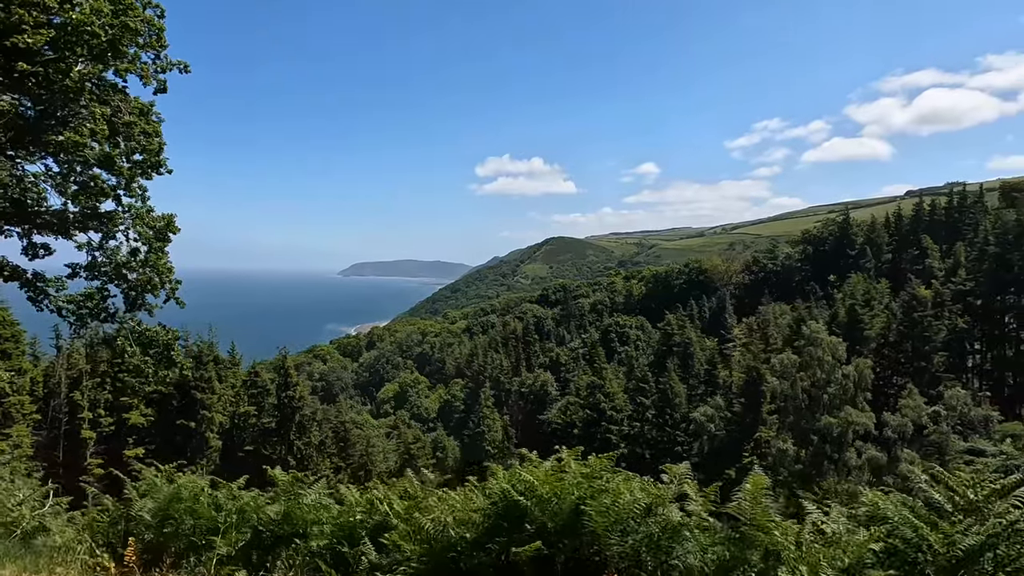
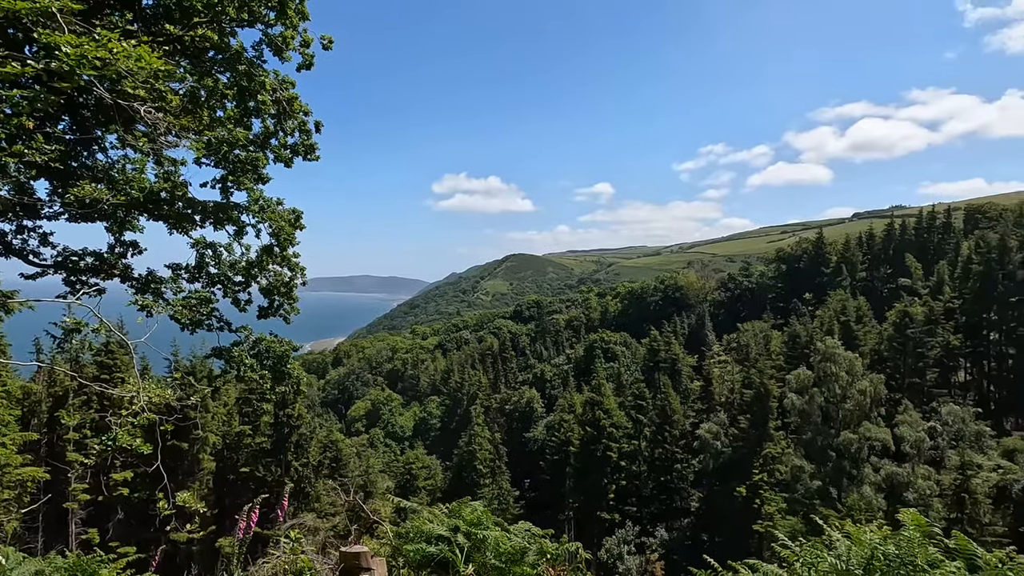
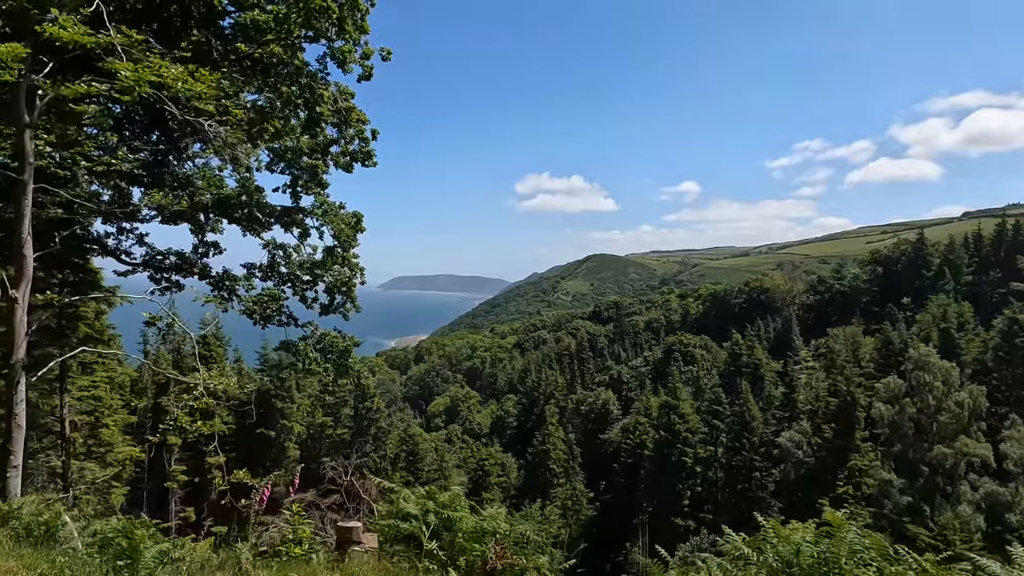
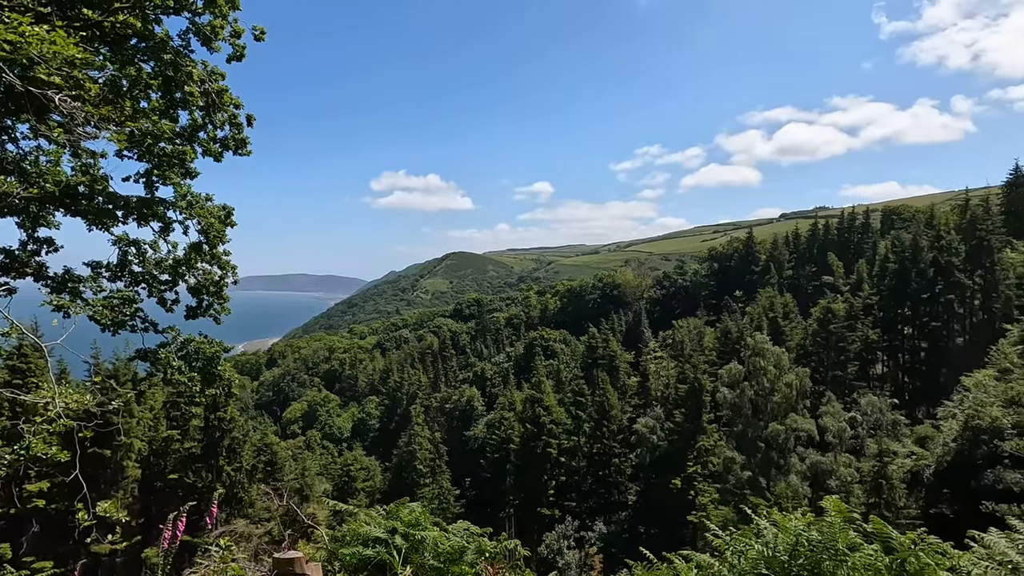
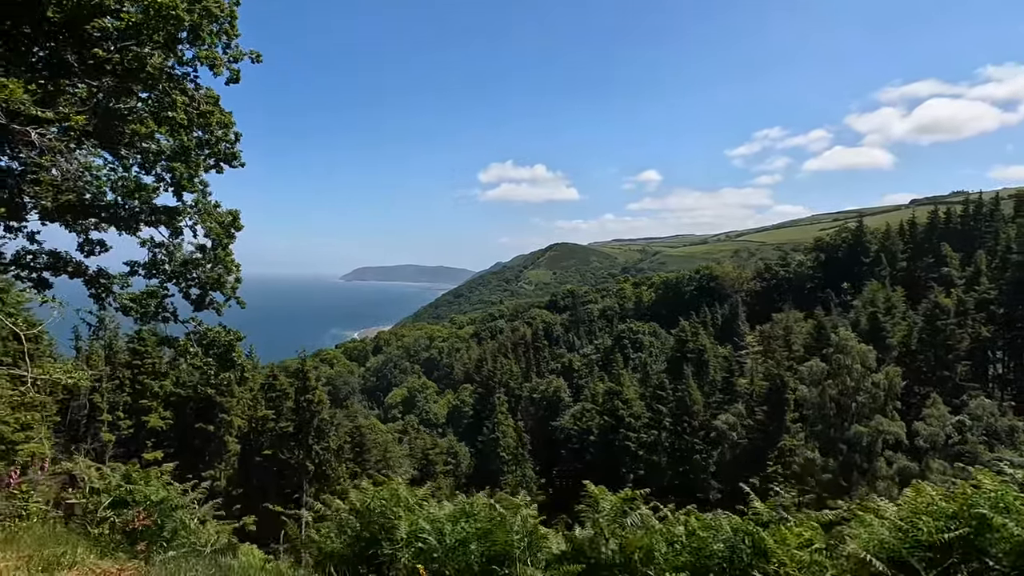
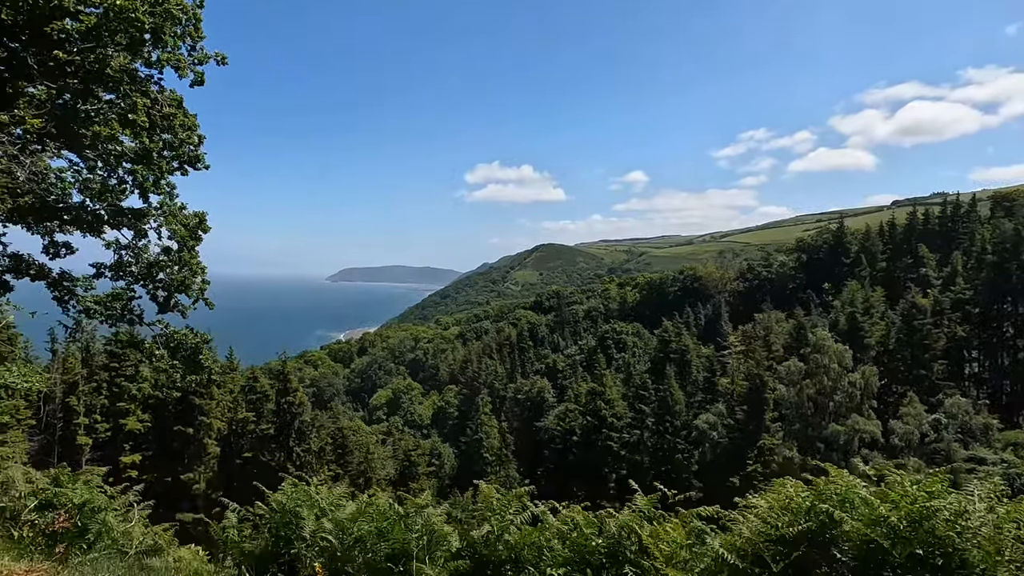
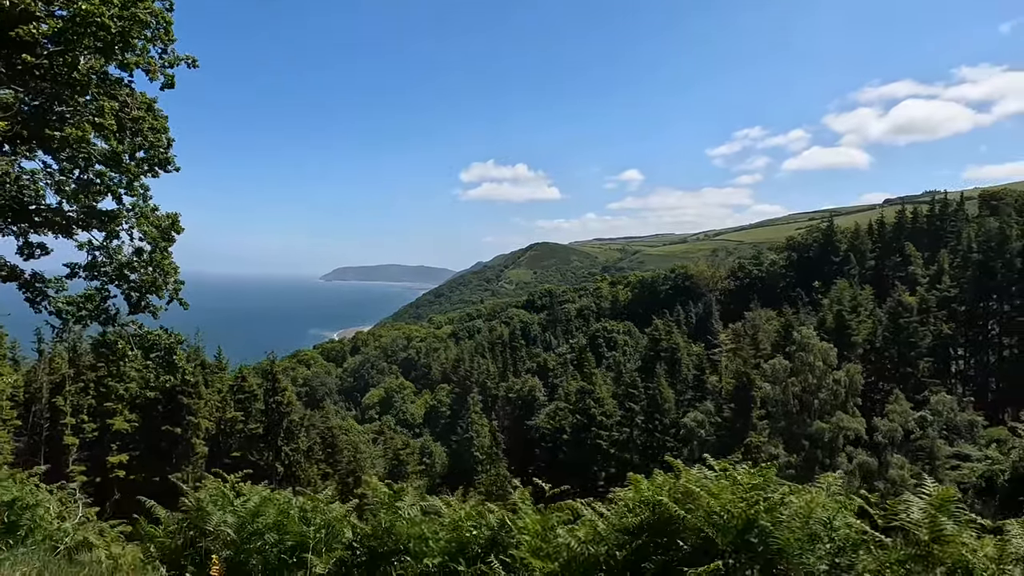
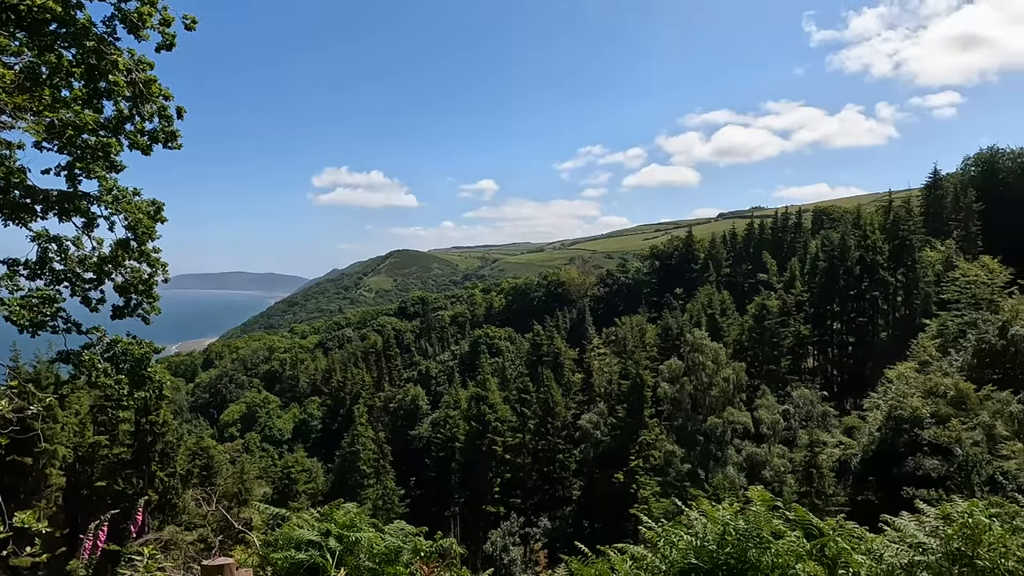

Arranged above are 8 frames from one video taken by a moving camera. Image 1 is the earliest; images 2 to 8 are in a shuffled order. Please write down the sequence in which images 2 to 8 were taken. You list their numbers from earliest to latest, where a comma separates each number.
7, 6, 5, 3, 2, 4, 8
